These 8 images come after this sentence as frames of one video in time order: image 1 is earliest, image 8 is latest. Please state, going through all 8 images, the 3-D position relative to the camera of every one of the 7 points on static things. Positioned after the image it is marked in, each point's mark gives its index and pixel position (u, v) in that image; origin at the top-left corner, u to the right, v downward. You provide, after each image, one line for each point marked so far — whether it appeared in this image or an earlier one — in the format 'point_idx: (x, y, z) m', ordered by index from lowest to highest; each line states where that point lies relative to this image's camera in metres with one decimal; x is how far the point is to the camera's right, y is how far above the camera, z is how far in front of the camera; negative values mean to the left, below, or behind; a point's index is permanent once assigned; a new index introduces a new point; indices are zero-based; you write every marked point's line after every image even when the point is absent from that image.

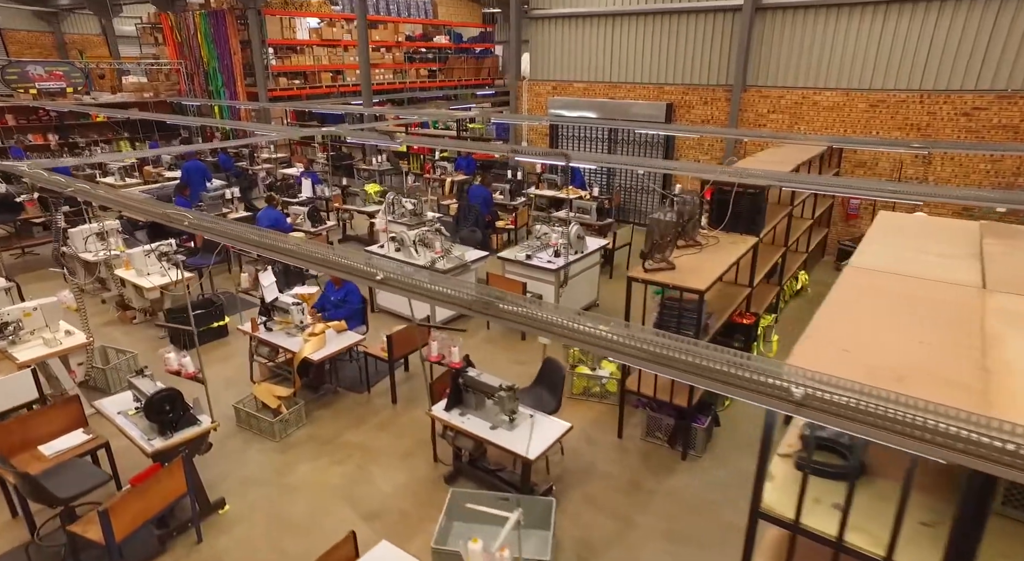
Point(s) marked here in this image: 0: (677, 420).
0: (+1.3, -1.1, +4.7) m
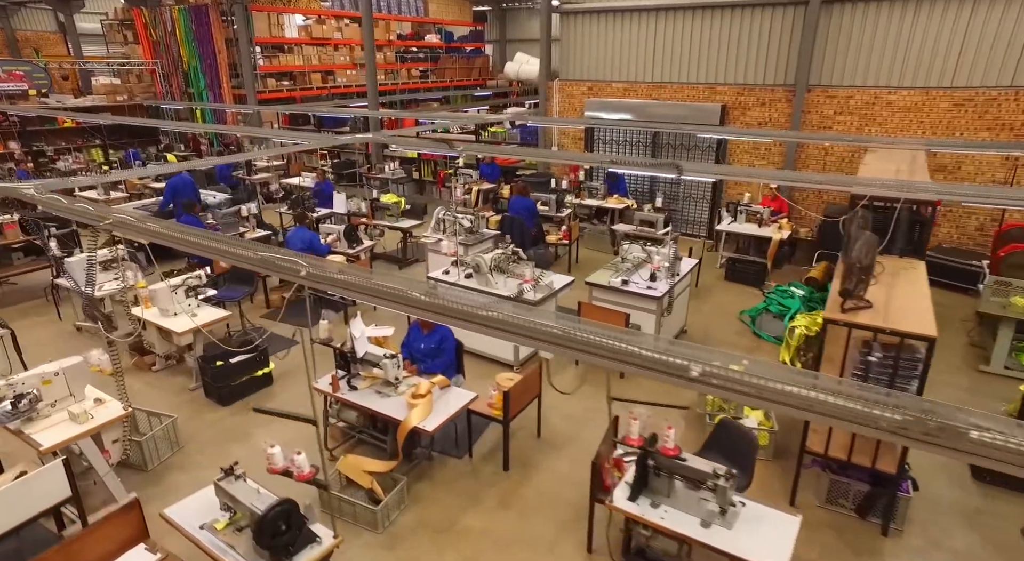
0: (+2.3, -1.3, +3.8) m
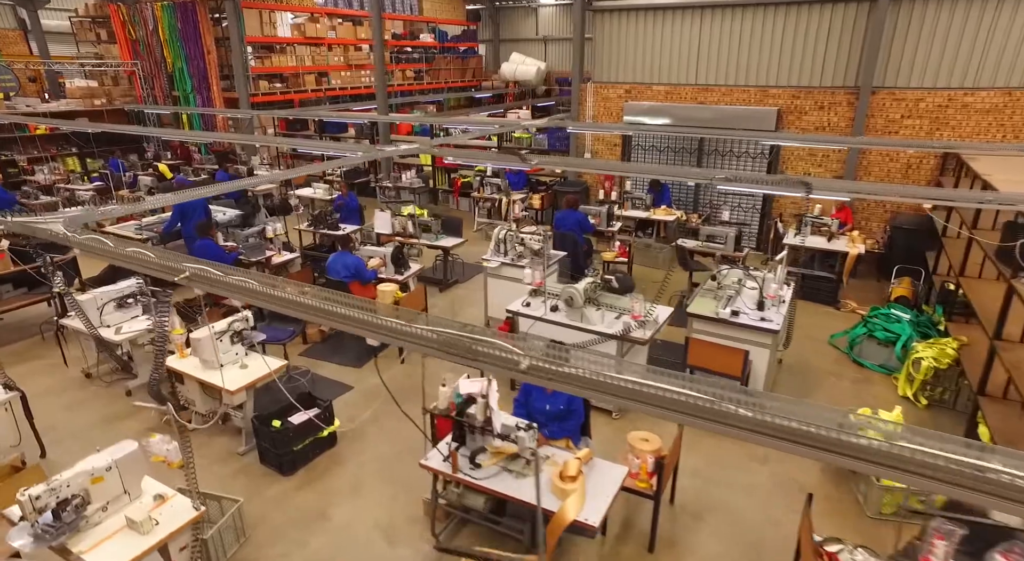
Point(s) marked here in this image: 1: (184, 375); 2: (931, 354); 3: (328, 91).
0: (+3.3, -1.6, +3.2) m
1: (-2.6, -0.7, +4.7) m
2: (+3.7, -0.7, +5.3) m
3: (-5.2, +5.4, +16.9) m
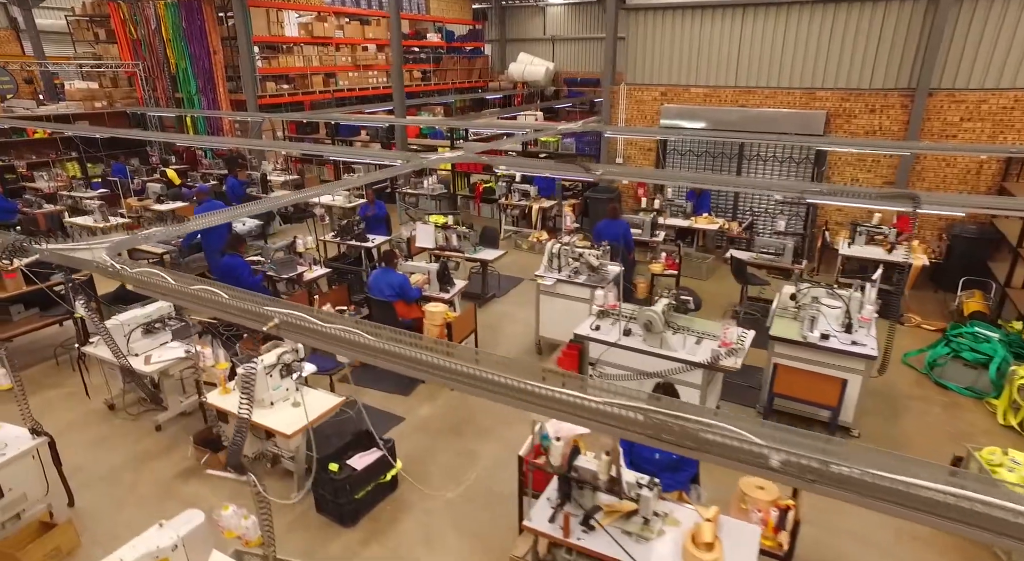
0: (+3.9, -1.7, +2.8) m
1: (-2.0, -0.9, +4.2) m
2: (+4.3, -0.8, +4.9) m
3: (-4.8, +5.2, +16.4) m
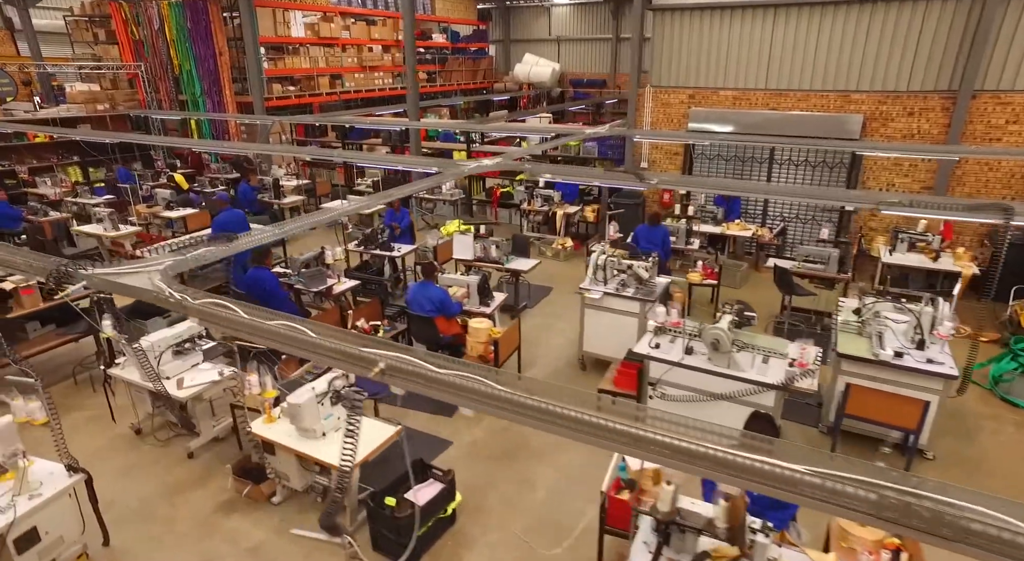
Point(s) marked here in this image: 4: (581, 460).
0: (+4.4, -1.8, +2.6) m
1: (-1.5, -1.1, +3.9) m
2: (+4.7, -0.9, +4.6) m
3: (-4.6, +5.0, +16.1) m
4: (+0.6, -1.4, +4.8) m
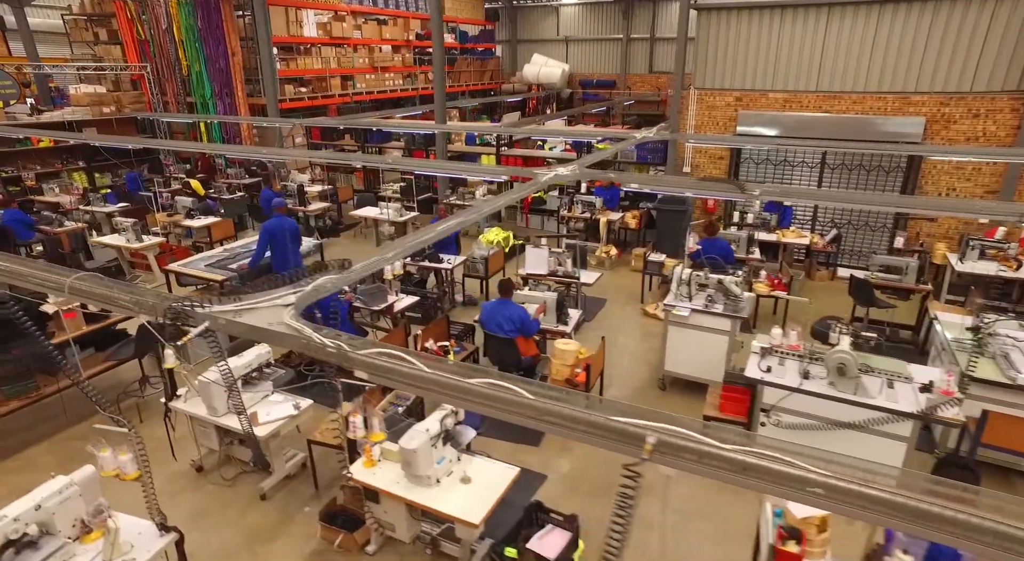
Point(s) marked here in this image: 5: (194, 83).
0: (+5.2, -2.0, +2.3) m
1: (-0.8, -1.2, +3.5) m
2: (+5.5, -1.0, +4.4) m
3: (-4.1, +4.8, +15.6) m
4: (+1.3, -1.6, +4.4) m
5: (-7.4, +4.6, +13.8) m
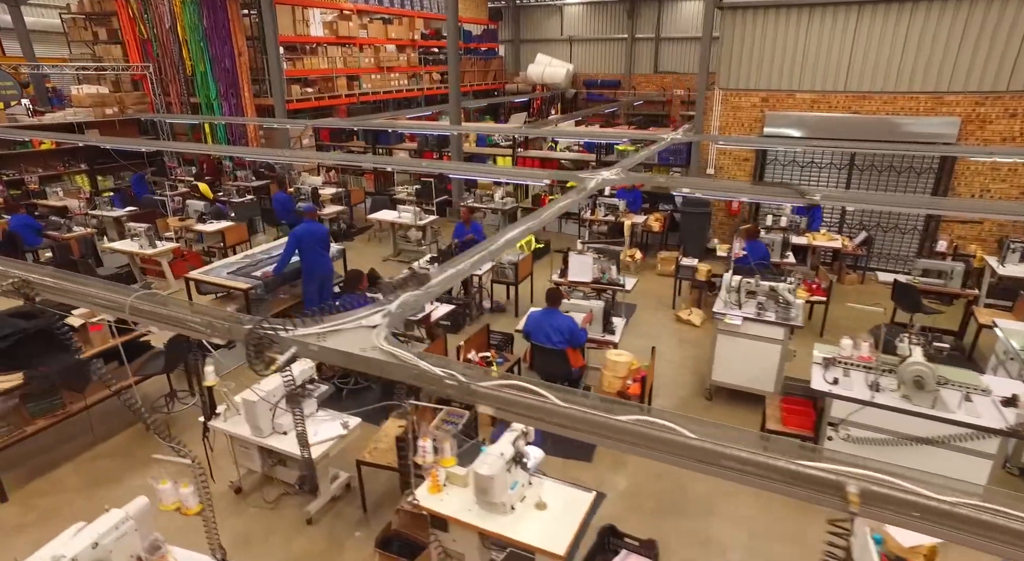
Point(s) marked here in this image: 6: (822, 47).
0: (+5.6, -2.0, +2.2) m
1: (-0.3, -1.3, +3.3) m
2: (+5.9, -1.1, +4.2) m
3: (-3.9, +4.7, +15.3) m
4: (+1.7, -1.6, +4.2) m
5: (-7.1, +4.5, +13.5) m
6: (+4.4, +3.3, +8.5) m
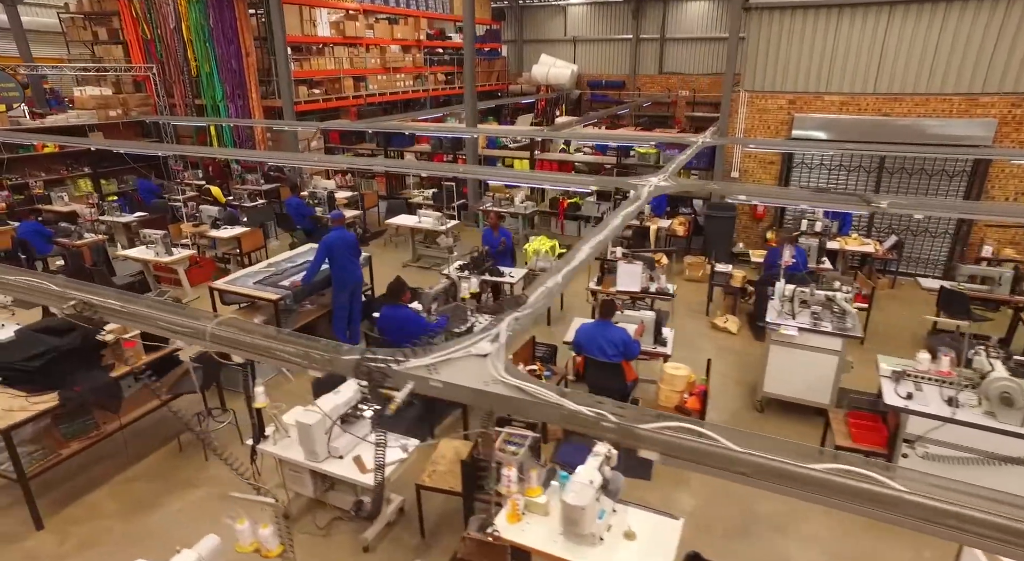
0: (+6.1, -2.1, +2.0) m
1: (+0.1, -1.4, +3.1) m
2: (+6.3, -1.1, +4.1) m
3: (-3.6, +4.6, +15.1) m
4: (+2.2, -1.7, +4.1) m
5: (-6.8, +4.4, +13.2) m
6: (+4.8, +3.2, +8.3) m
